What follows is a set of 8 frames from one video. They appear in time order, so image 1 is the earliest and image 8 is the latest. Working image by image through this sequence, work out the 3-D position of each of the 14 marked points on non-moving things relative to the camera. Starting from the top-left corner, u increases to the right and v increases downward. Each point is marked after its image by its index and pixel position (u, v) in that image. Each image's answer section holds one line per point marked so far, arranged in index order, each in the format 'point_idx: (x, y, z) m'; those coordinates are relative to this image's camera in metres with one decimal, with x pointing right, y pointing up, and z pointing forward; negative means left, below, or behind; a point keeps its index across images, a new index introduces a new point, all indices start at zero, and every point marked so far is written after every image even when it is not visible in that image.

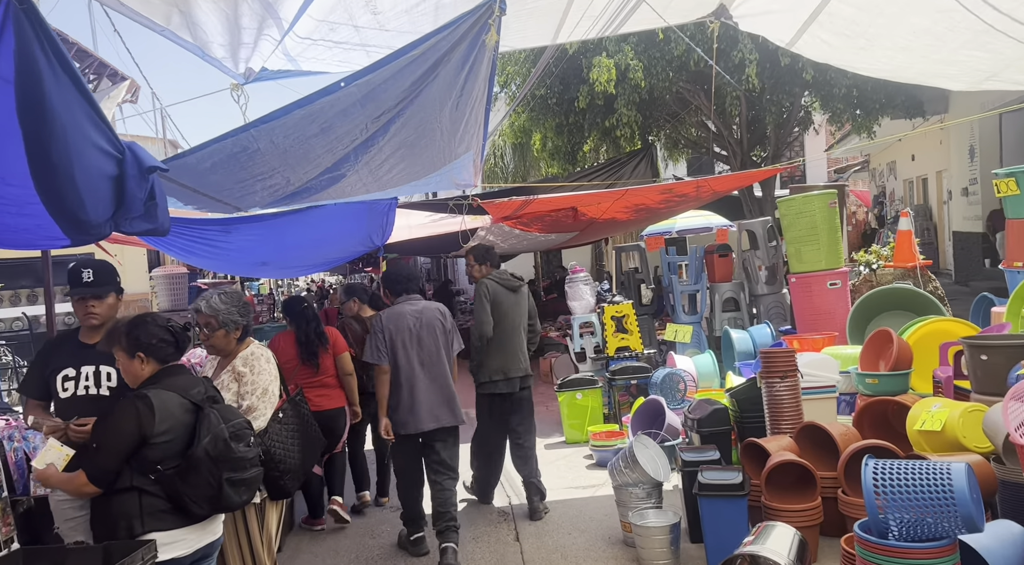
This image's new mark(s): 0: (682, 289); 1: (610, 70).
0: (+1.5, -0.1, +6.6) m
1: (+1.2, +2.6, +8.9) m
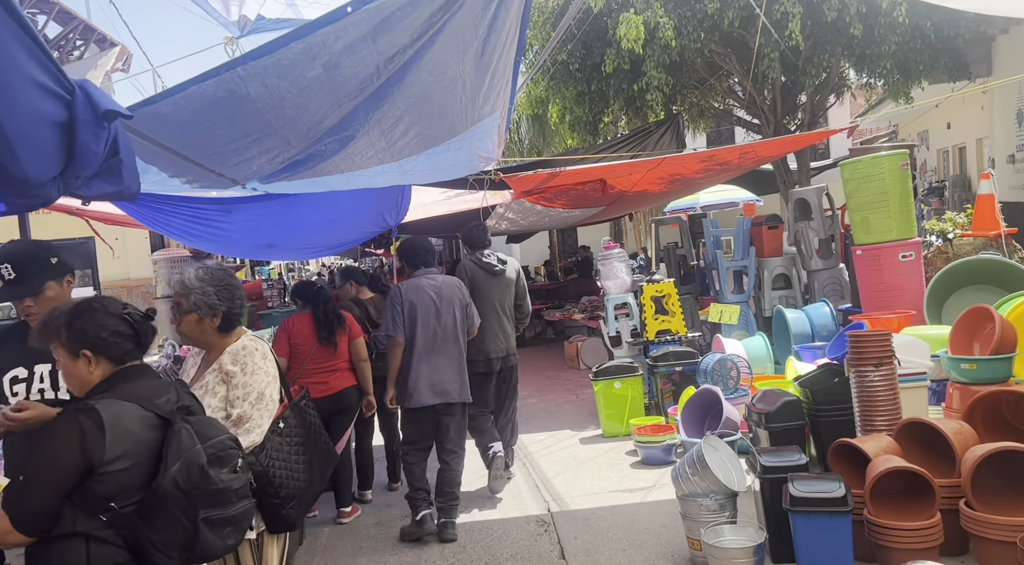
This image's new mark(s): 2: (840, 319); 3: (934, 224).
0: (+1.8, +0.1, +6.0) m
1: (+1.4, +2.9, +8.2) m
2: (+2.3, -0.3, +5.3) m
3: (+3.0, +0.4, +5.1) m
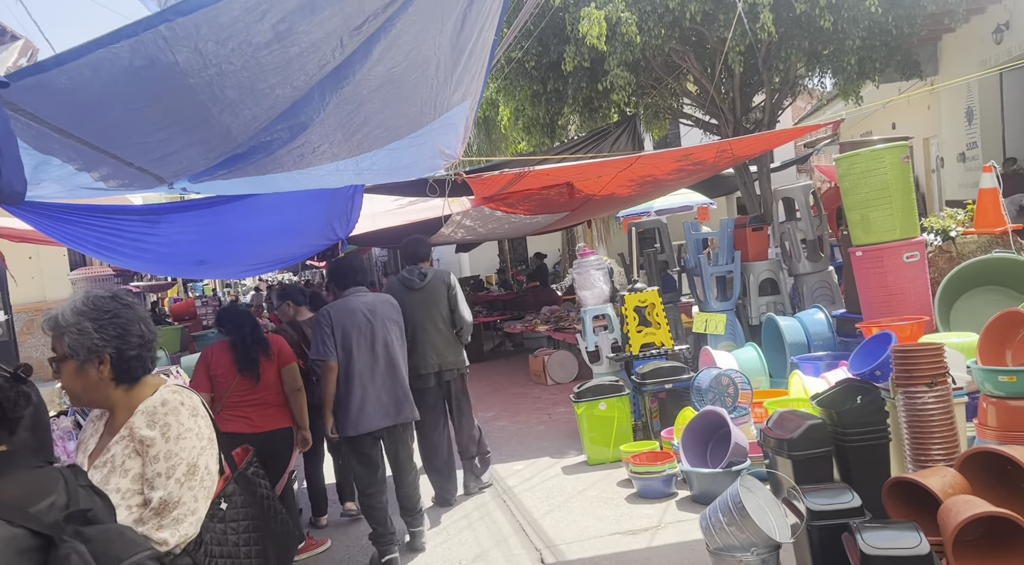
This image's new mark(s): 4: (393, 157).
0: (+1.5, +0.1, +5.5) m
1: (+0.9, +2.8, +7.8) m
2: (+2.1, -0.3, +4.9) m
3: (+2.8, +0.4, +4.8) m
4: (-0.7, +0.7, +4.1) m
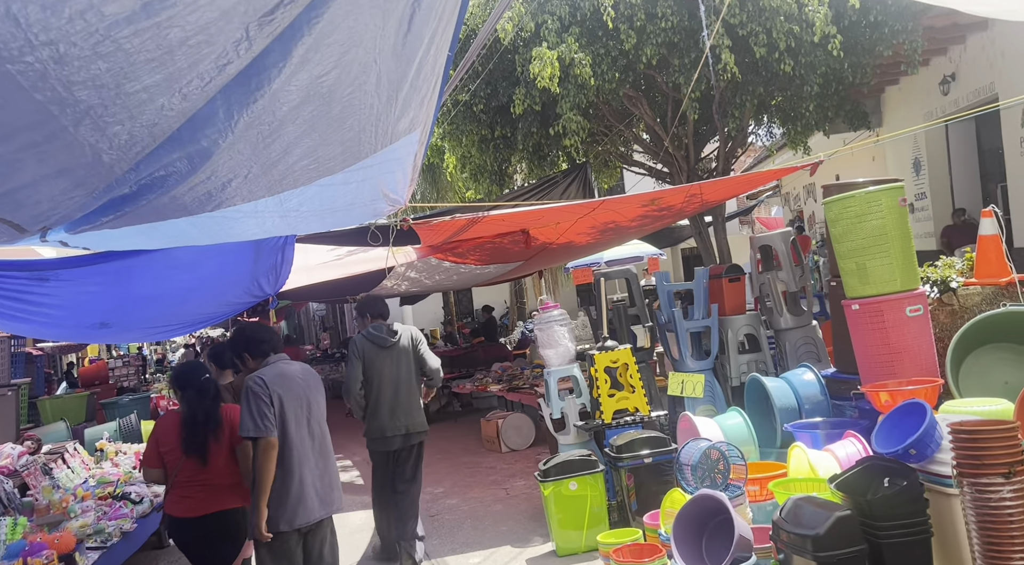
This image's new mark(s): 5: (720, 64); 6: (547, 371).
0: (+1.2, -0.3, +5.0) m
1: (+0.4, +2.2, +7.4) m
2: (+1.9, -0.6, +4.4) m
3: (+2.5, +0.1, +4.4) m
4: (-0.9, +0.4, +3.5) m
5: (+2.2, +2.3, +7.8) m
6: (+0.2, -0.6, +4.8) m
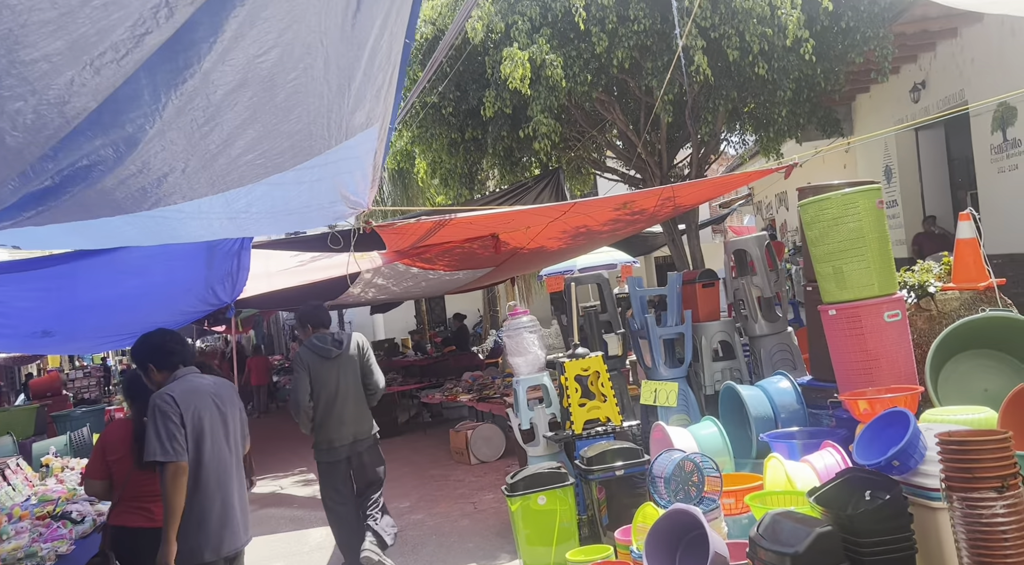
0: (+1.0, -0.3, +4.9) m
1: (+0.1, +2.2, +7.2) m
2: (+1.7, -0.7, +4.2) m
3: (+2.3, 0.0, +4.3) m
4: (-1.0, +0.4, +3.3) m
5: (+1.9, +2.3, +7.7) m
6: (0.0, -0.6, +4.6) m
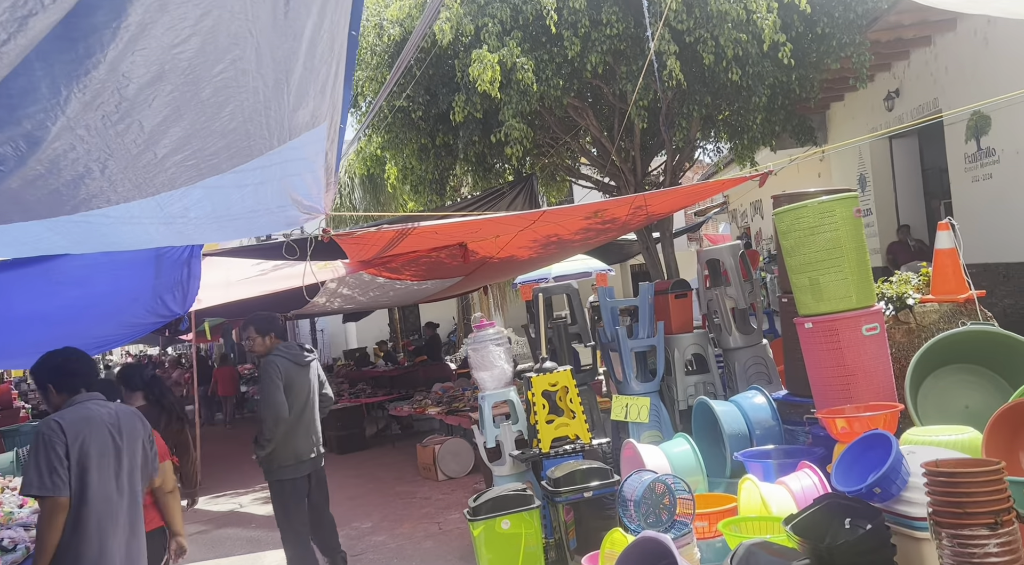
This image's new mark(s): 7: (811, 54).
0: (+0.8, -0.4, +4.7) m
1: (-0.2, +2.1, +7.0) m
2: (+1.5, -0.7, +4.1) m
3: (+2.1, 0.0, +4.1) m
4: (-1.2, +0.3, +3.0) m
5: (+1.6, +2.2, +7.6) m
6: (-0.2, -0.7, +4.4) m
7: (+3.3, +2.5, +8.0) m
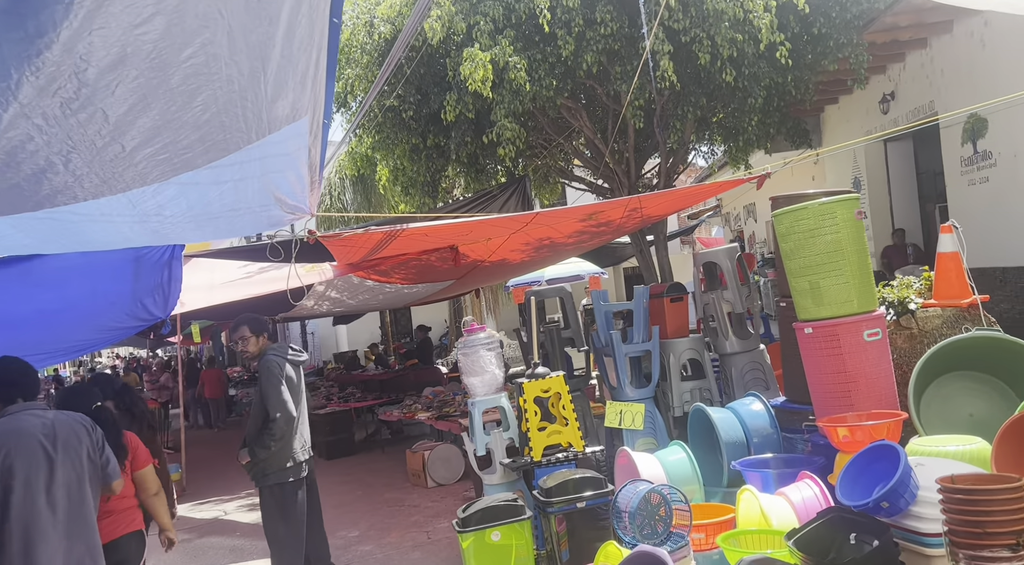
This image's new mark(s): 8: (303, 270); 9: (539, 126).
0: (+0.7, -0.4, +4.6) m
1: (-0.2, +2.0, +6.9) m
2: (+1.4, -0.7, +4.0) m
3: (+2.1, 0.0, +4.0) m
4: (-1.2, +0.3, +2.9) m
5: (+1.5, +2.1, +7.5) m
6: (-0.2, -0.7, +4.3) m
7: (+3.2, +2.4, +7.9) m
8: (-1.8, +0.1, +6.3) m
9: (+0.3, +2.0, +9.1) m
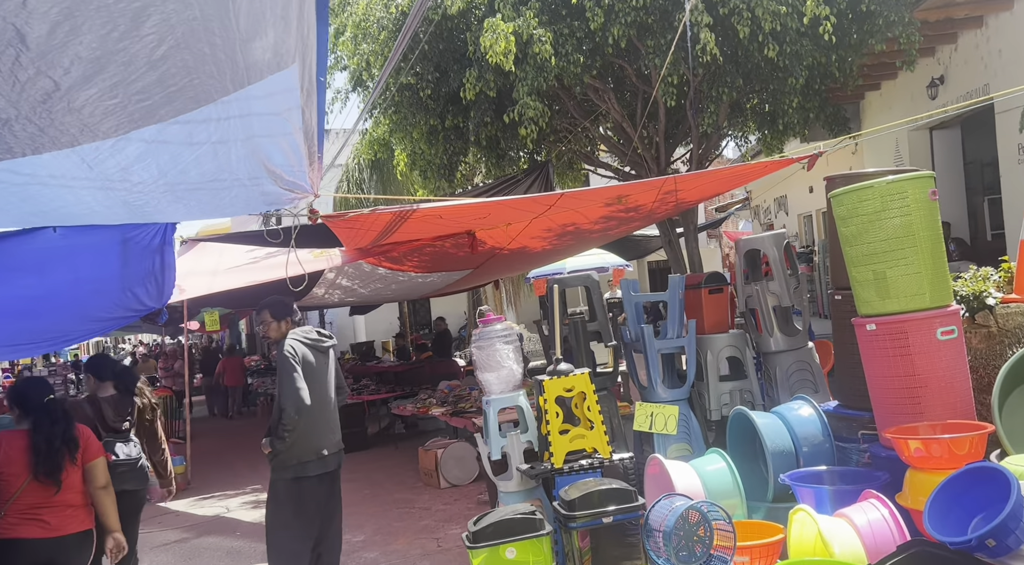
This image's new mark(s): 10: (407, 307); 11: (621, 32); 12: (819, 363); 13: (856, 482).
0: (+0.8, -0.4, +4.1) m
1: (0.0, +2.1, +6.5) m
2: (+1.5, -0.7, +3.5) m
3: (+2.2, 0.0, +3.6) m
4: (-1.2, +0.4, +2.5) m
5: (+1.8, +2.2, +7.0) m
6: (-0.1, -0.6, +3.9) m
7: (+3.4, +2.5, +7.4) m
8: (-1.6, +0.2, +6.0) m
9: (+0.6, +2.1, +8.7) m
10: (-2.3, -0.5, +15.8) m
11: (+1.0, +2.3, +6.9) m
12: (+1.7, -0.5, +4.2) m
13: (+1.4, -0.8, +3.1) m
